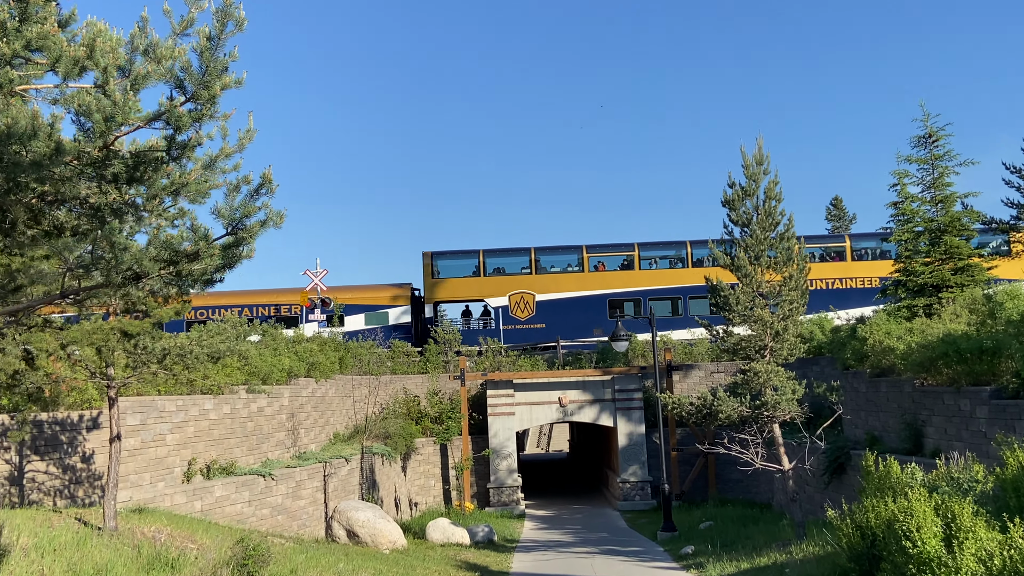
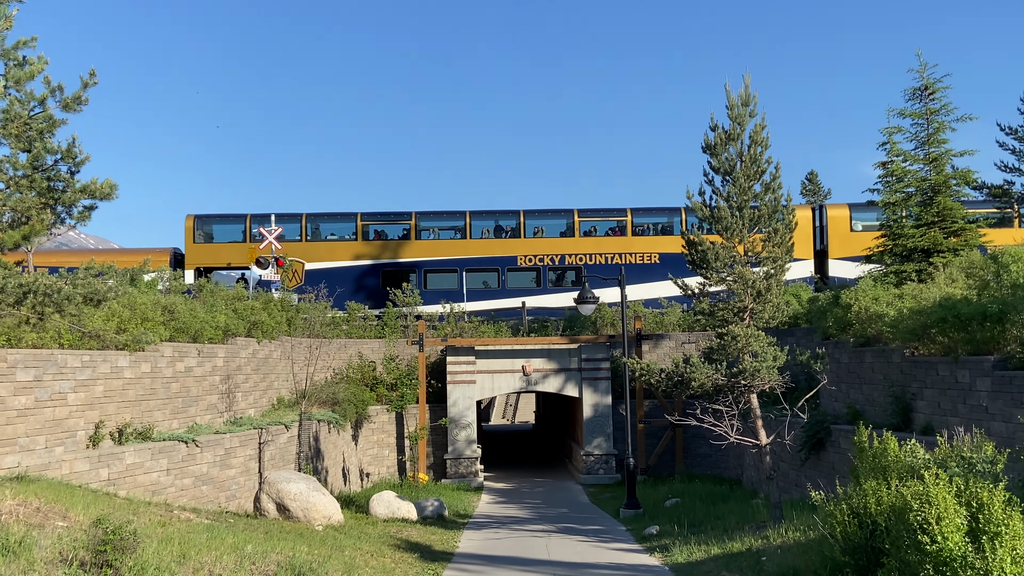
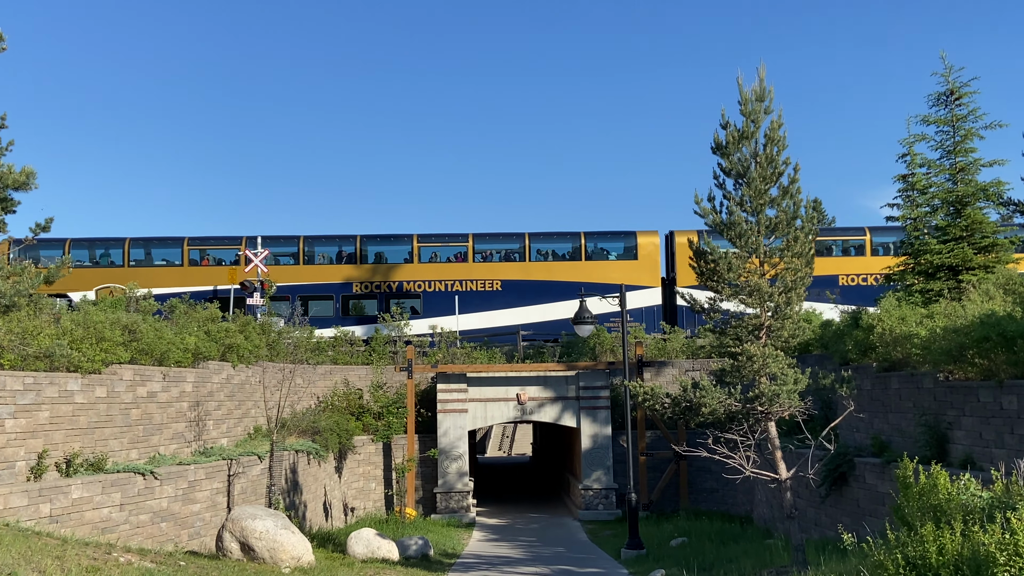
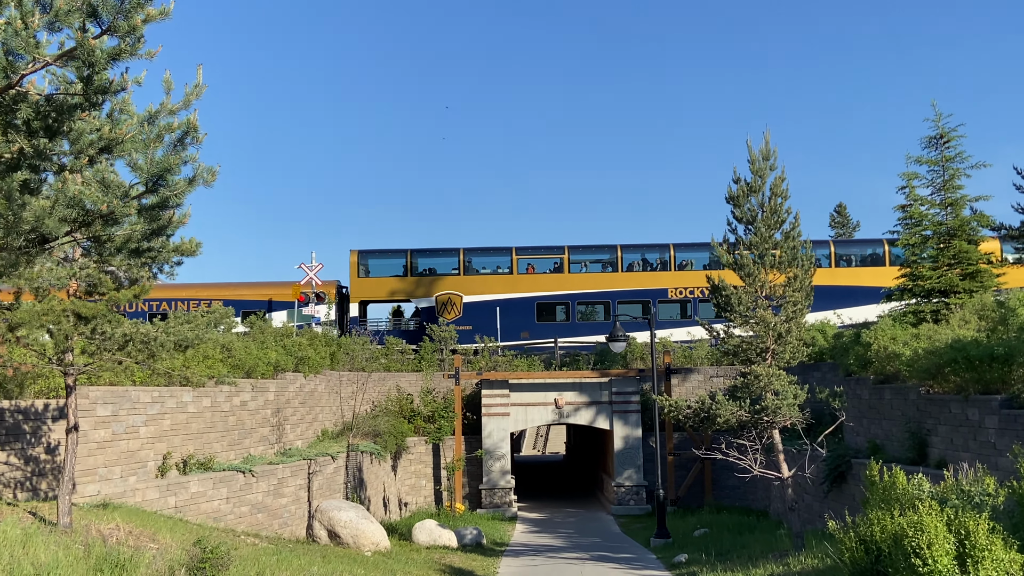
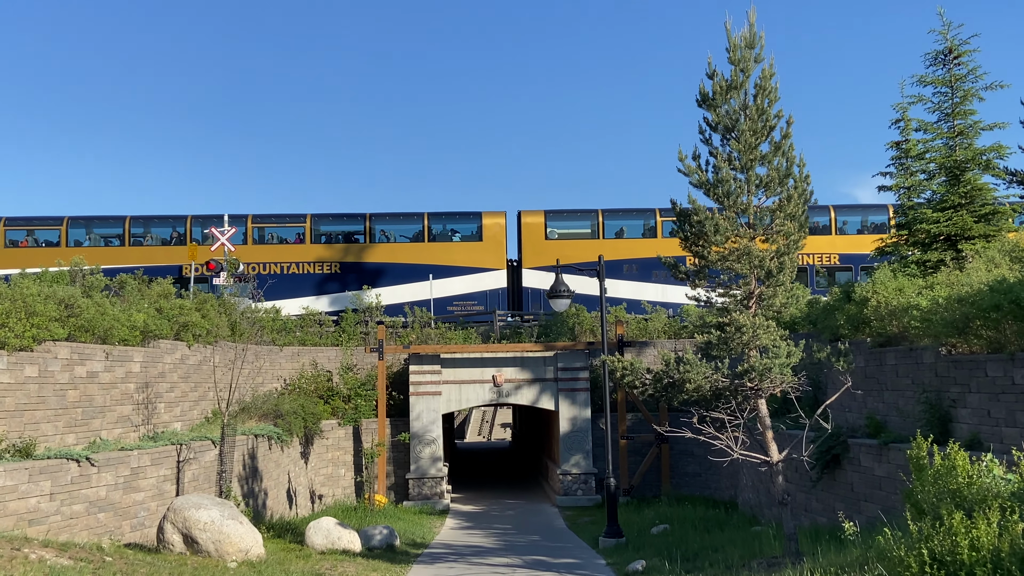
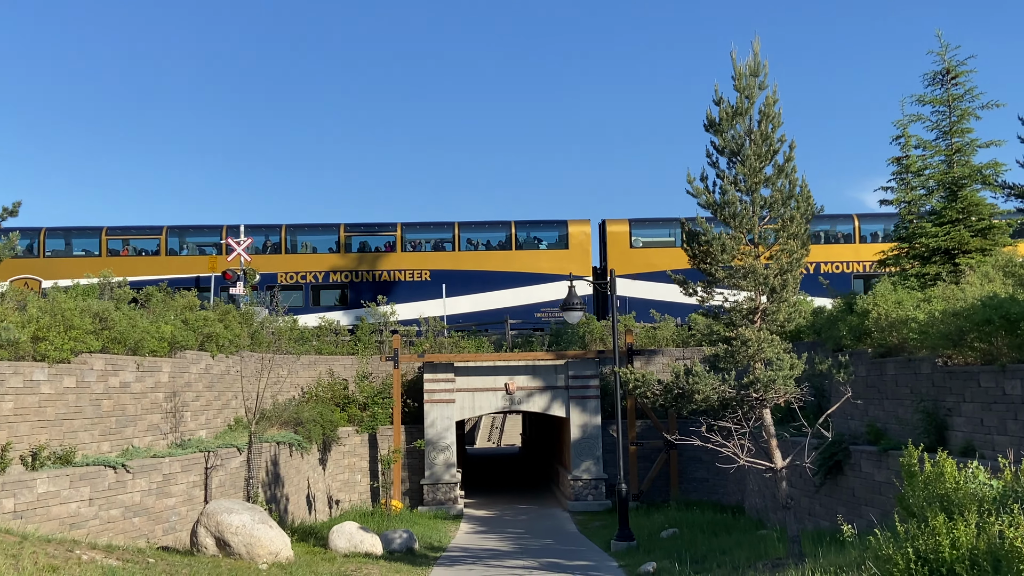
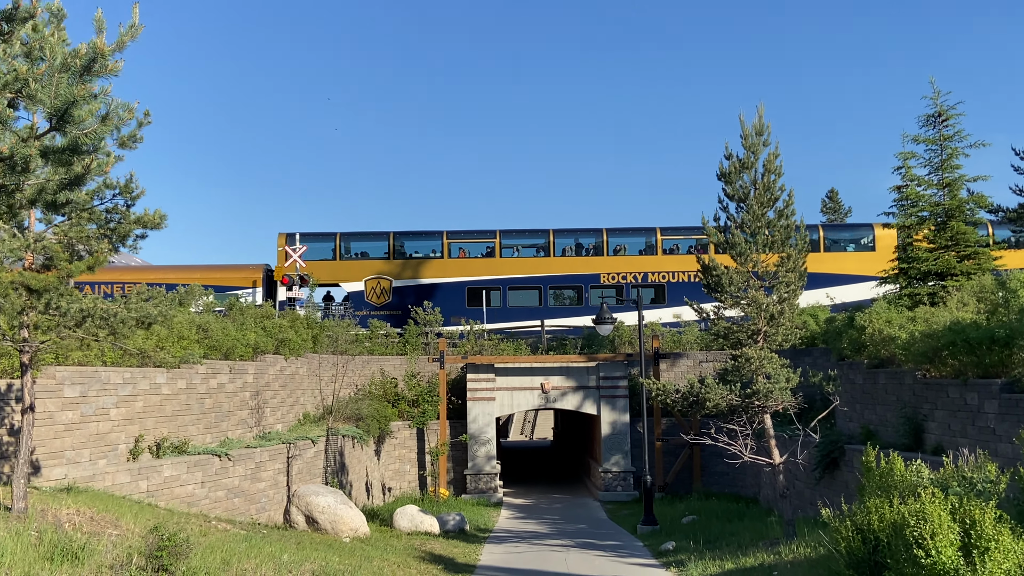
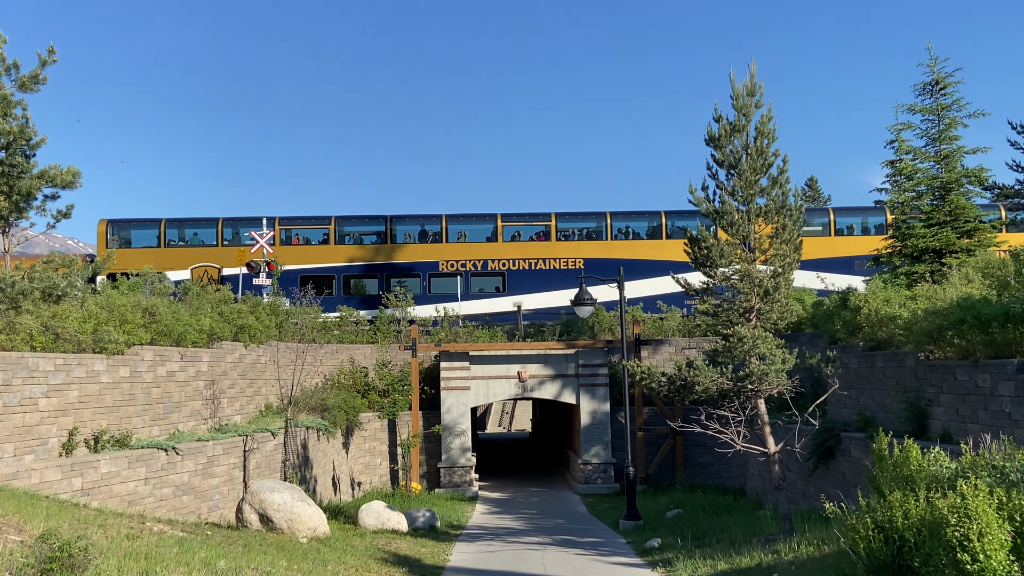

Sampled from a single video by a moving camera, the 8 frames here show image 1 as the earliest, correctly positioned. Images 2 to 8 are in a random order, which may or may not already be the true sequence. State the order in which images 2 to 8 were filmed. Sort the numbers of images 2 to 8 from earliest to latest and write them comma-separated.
4, 7, 2, 8, 3, 6, 5
